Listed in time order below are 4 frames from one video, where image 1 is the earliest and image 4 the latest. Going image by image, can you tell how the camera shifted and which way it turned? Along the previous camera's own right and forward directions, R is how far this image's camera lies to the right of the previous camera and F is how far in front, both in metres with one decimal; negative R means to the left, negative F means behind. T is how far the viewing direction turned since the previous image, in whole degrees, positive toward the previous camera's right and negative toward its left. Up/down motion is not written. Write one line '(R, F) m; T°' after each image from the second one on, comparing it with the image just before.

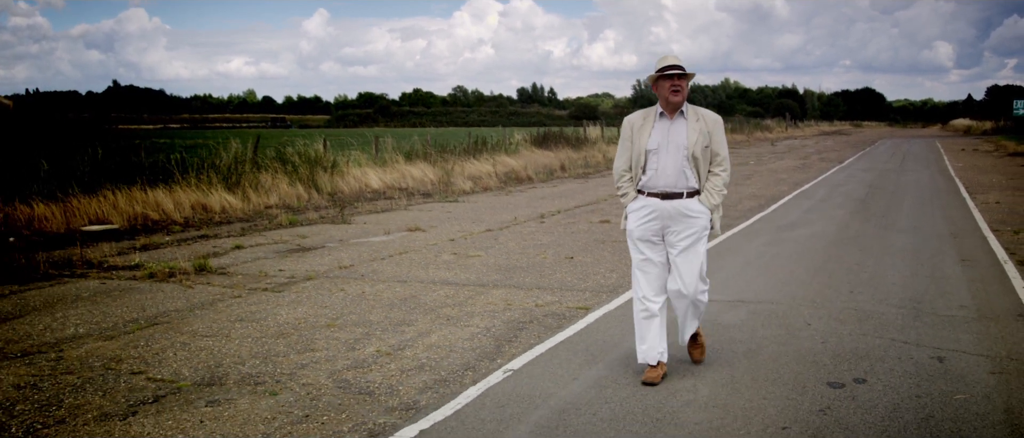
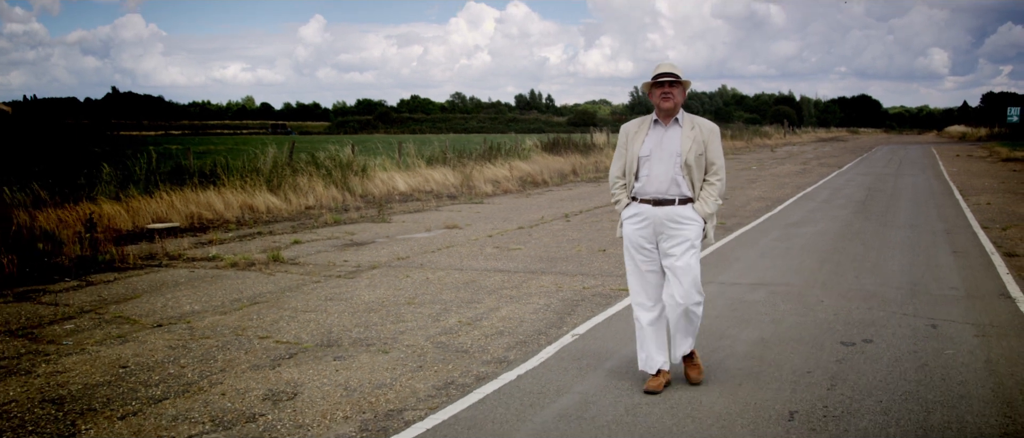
(-0.6, -1.1) m; 0°
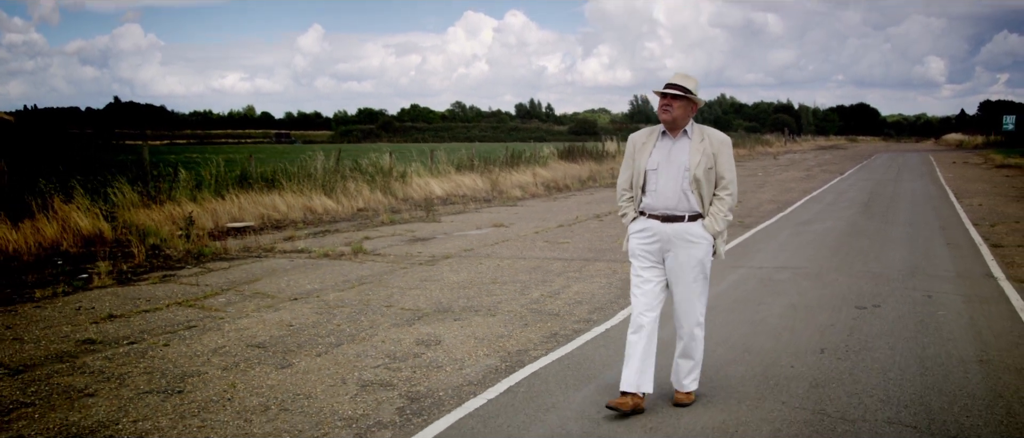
(-0.8, -1.5) m; 0°
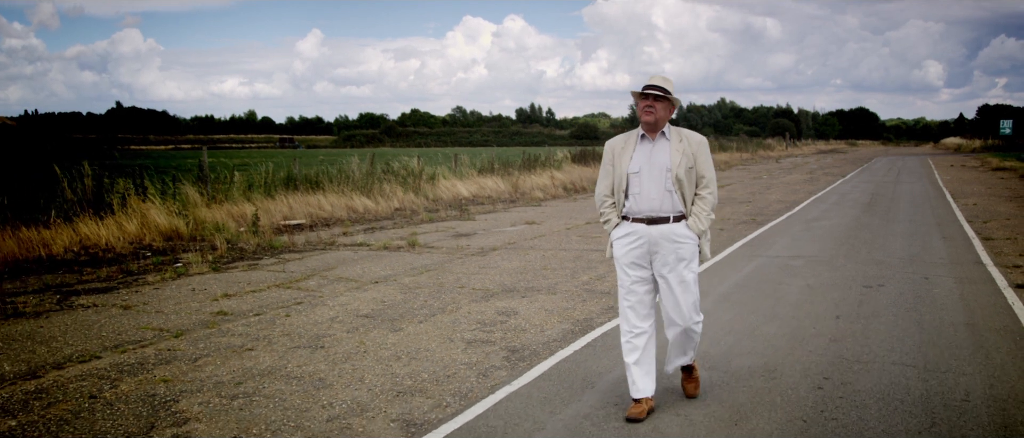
(-0.7, -1.3) m; 0°
